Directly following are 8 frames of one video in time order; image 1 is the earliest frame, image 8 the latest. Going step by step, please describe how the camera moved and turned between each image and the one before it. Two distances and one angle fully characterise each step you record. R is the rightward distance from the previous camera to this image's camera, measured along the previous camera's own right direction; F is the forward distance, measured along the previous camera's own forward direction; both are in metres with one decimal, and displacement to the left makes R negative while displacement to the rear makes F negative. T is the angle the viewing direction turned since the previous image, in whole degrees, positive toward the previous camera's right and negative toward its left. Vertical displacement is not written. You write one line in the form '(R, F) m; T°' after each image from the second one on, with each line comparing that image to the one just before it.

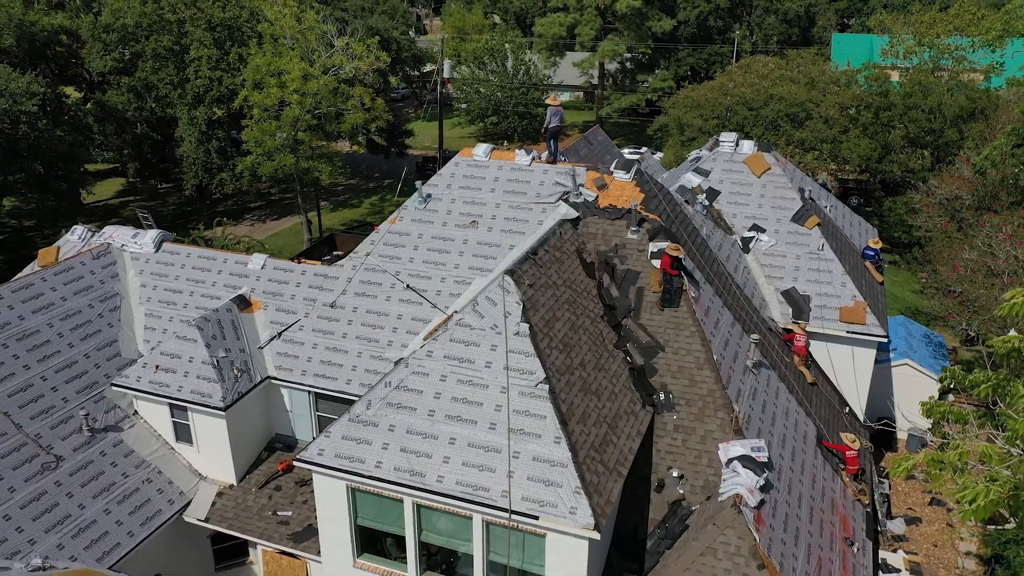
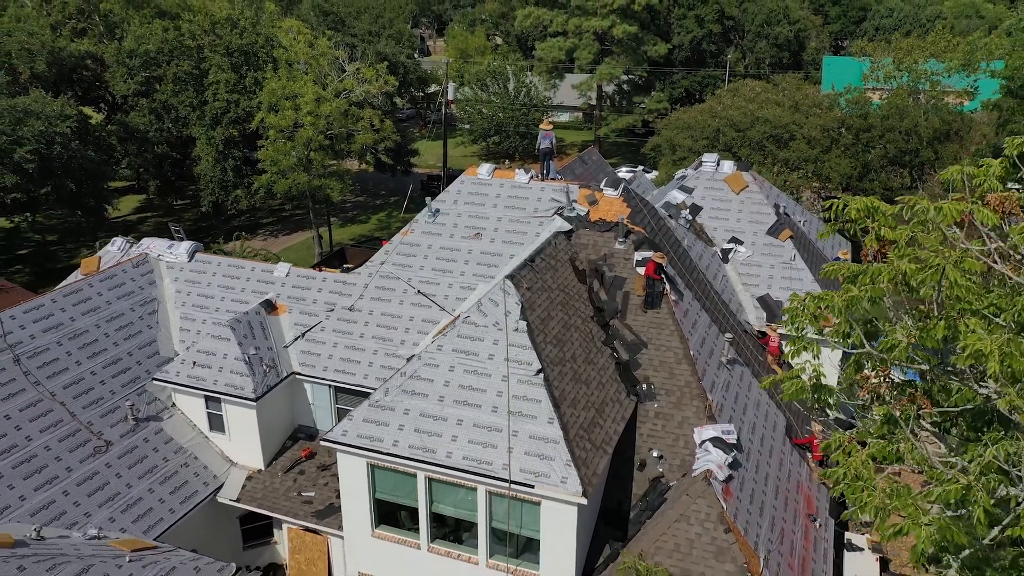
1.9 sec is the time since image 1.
(0.0, -1.5) m; 0°
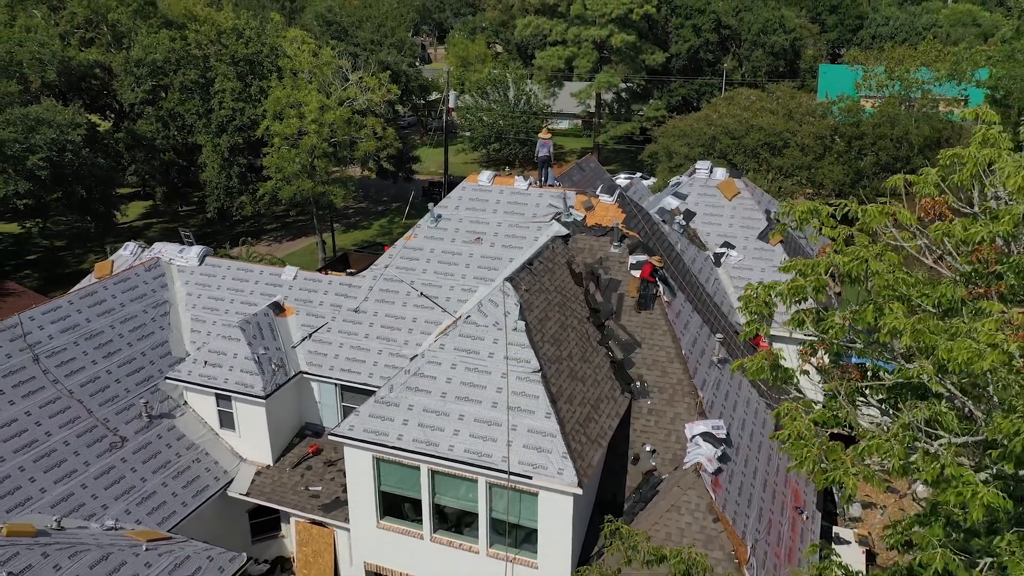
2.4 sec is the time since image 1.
(0.0, -0.6) m; 0°
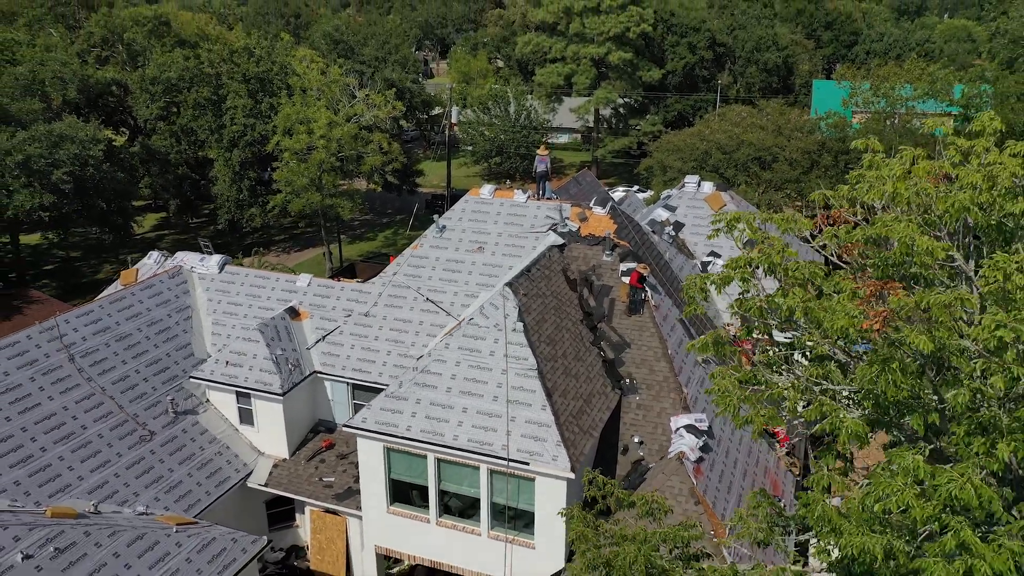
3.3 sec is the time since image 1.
(0.0, -1.2) m; 0°
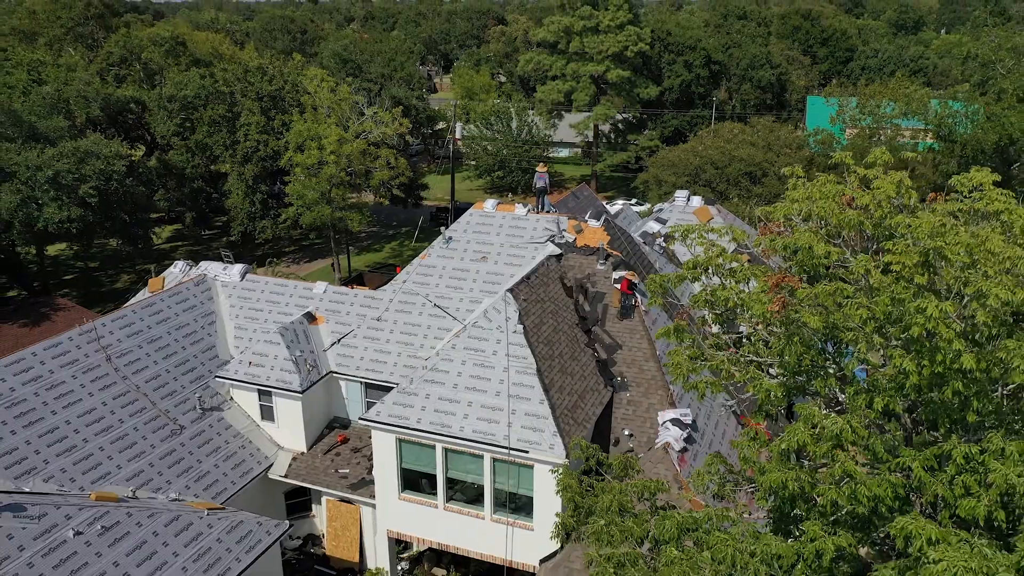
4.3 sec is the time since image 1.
(0.0, -1.4) m; 0°
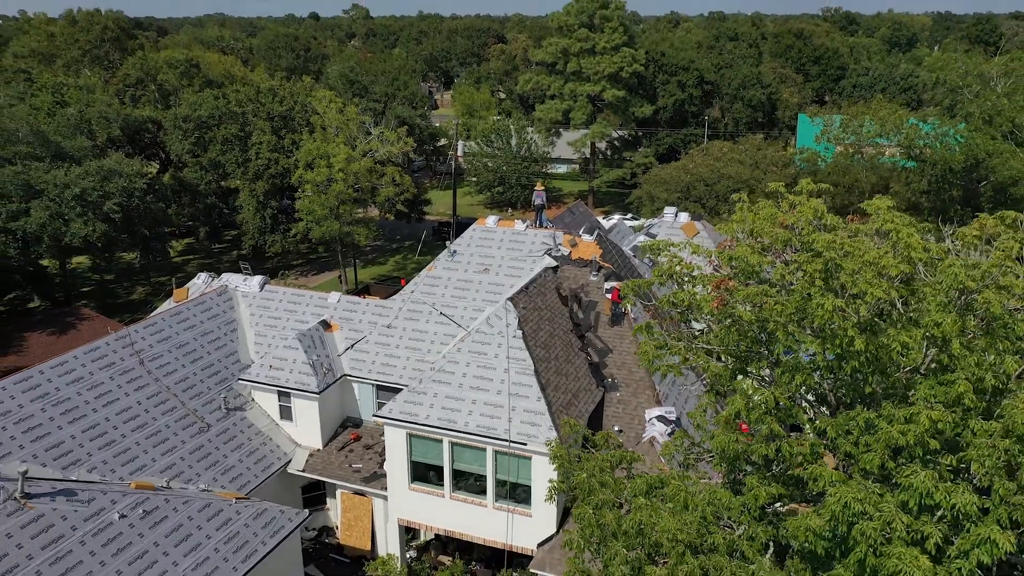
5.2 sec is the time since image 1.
(0.0, -1.5) m; 0°
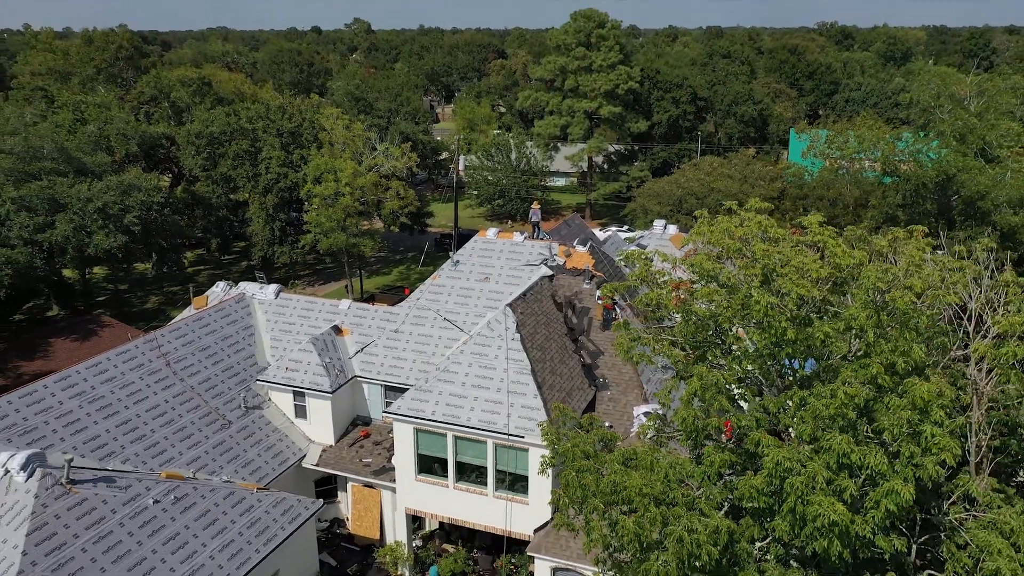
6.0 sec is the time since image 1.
(0.0, -1.5) m; 0°
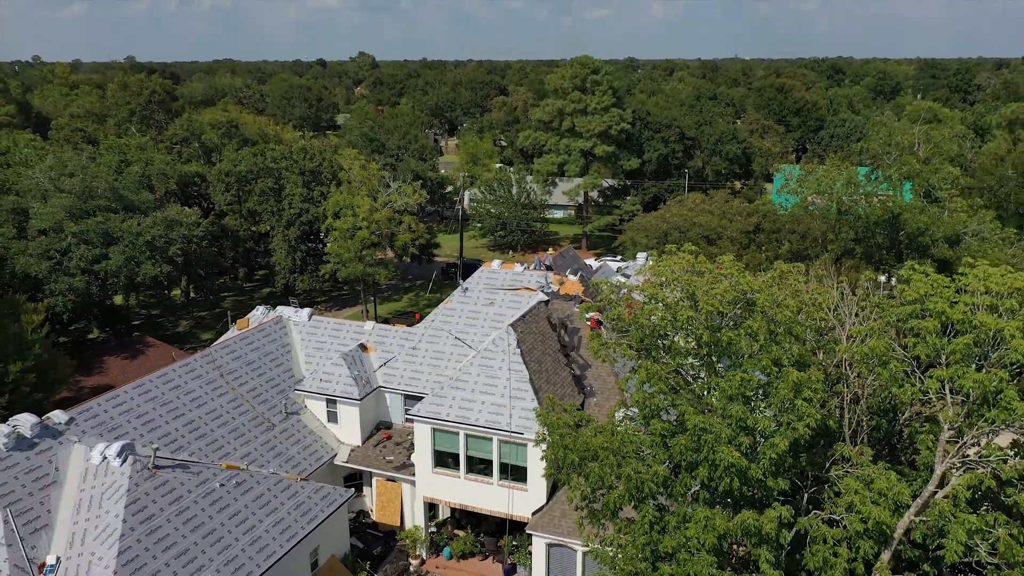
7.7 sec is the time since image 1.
(0.0, -3.6) m; 0°
